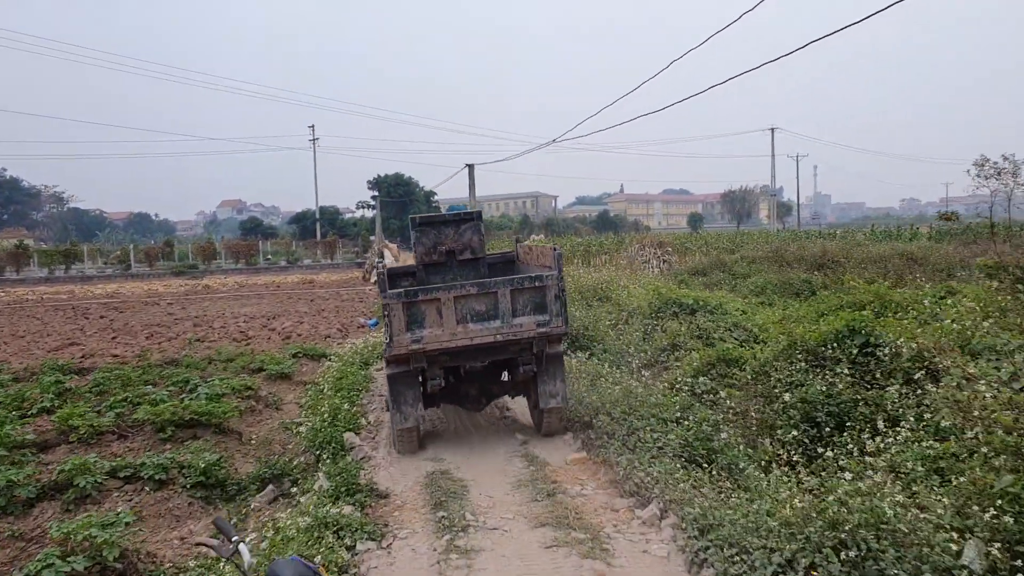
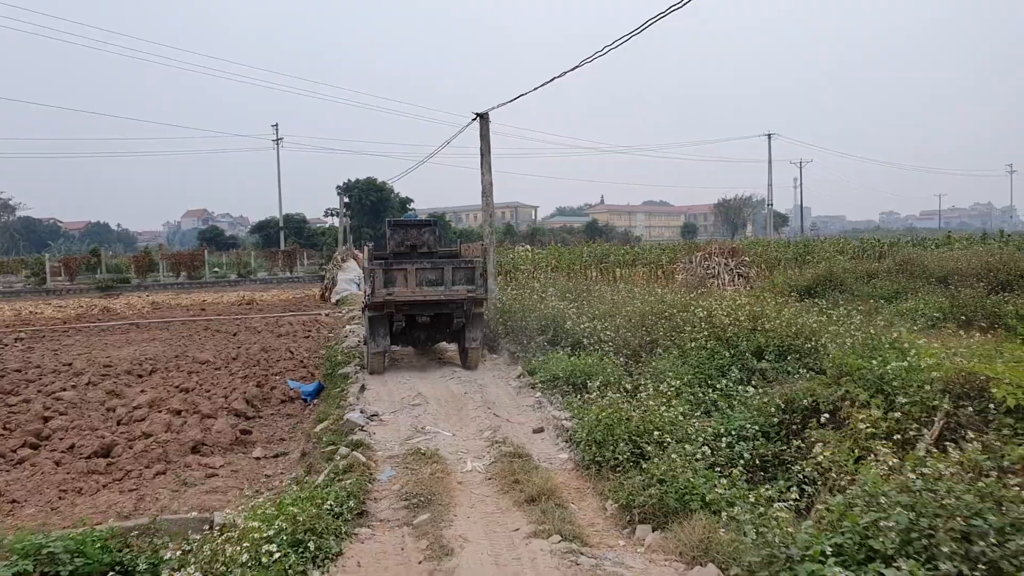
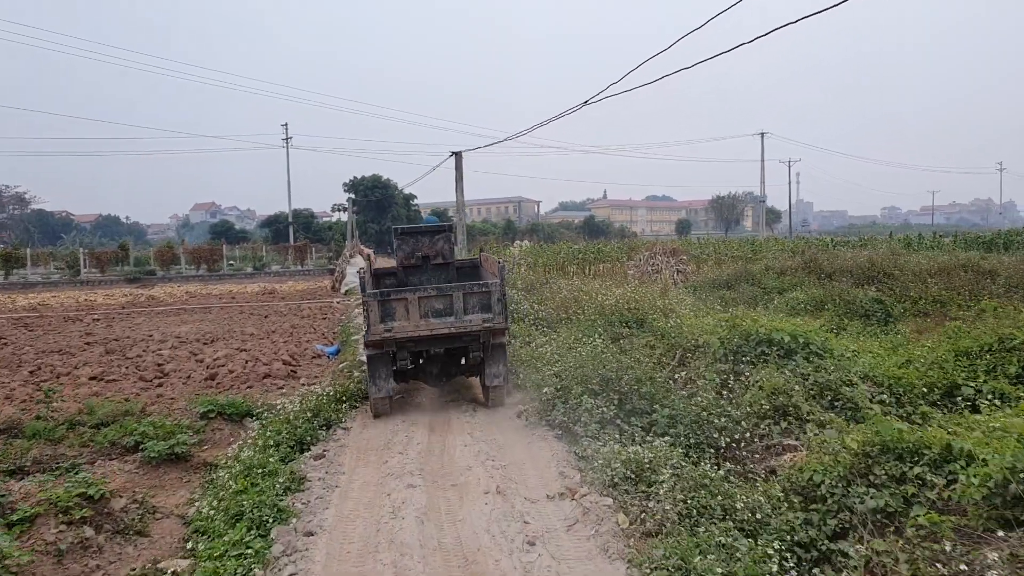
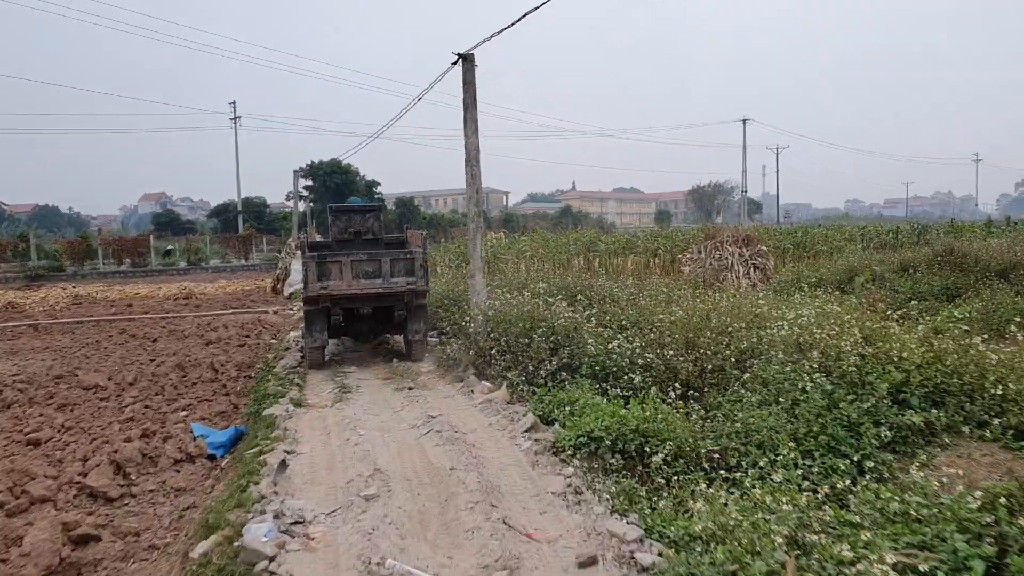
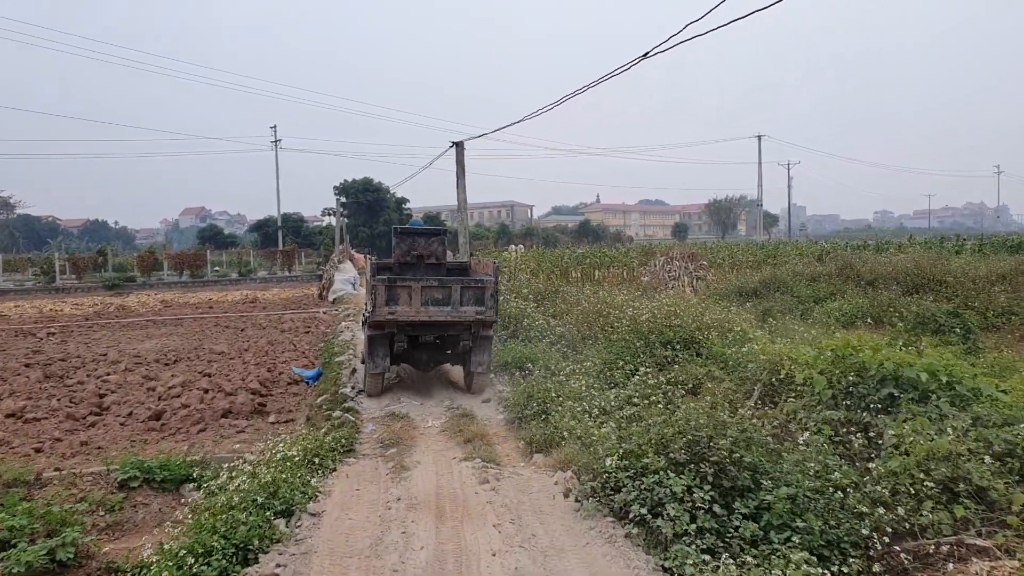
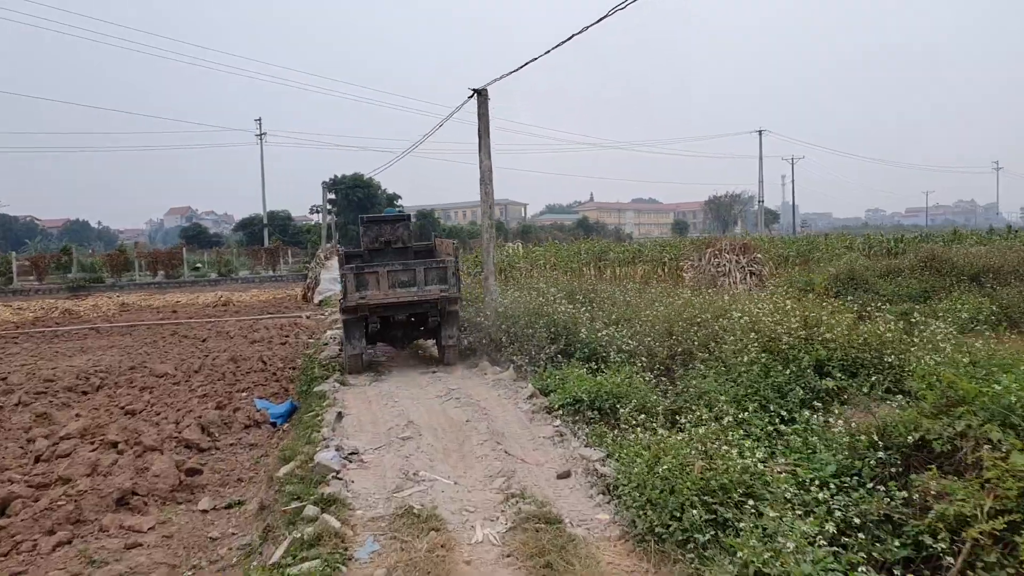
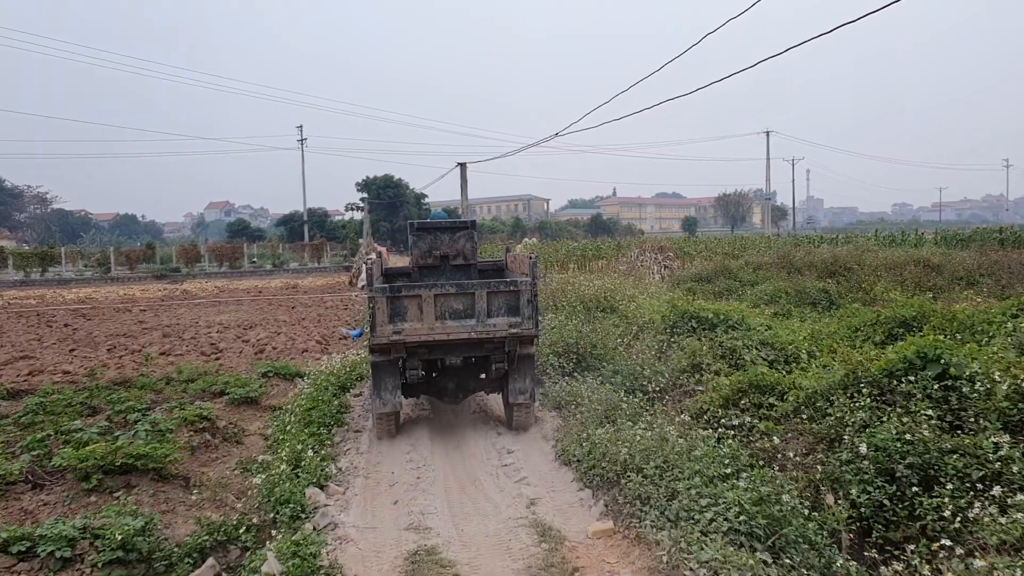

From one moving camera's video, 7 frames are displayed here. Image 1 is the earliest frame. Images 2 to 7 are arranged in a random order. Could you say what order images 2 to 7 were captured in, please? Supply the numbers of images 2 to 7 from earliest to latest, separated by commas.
7, 3, 5, 2, 6, 4
